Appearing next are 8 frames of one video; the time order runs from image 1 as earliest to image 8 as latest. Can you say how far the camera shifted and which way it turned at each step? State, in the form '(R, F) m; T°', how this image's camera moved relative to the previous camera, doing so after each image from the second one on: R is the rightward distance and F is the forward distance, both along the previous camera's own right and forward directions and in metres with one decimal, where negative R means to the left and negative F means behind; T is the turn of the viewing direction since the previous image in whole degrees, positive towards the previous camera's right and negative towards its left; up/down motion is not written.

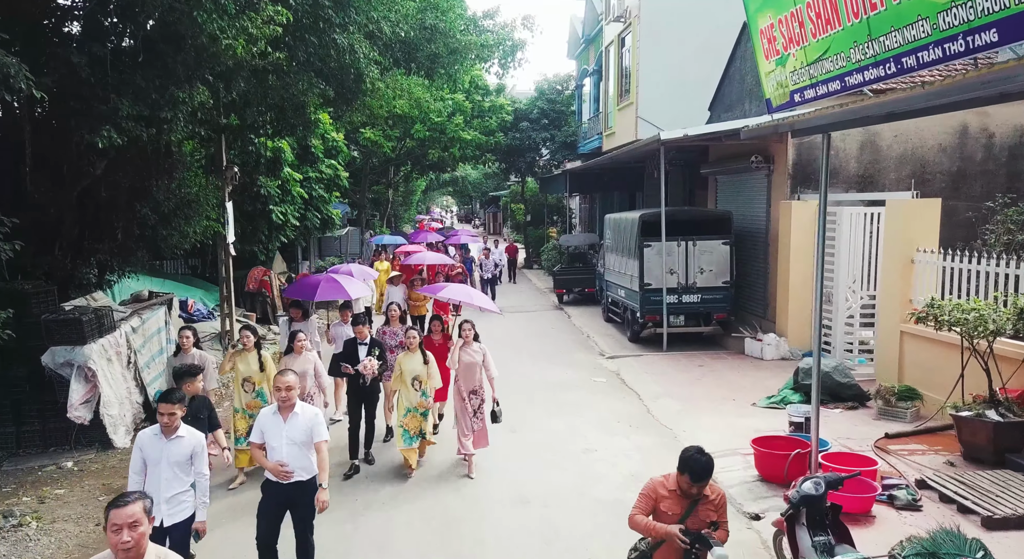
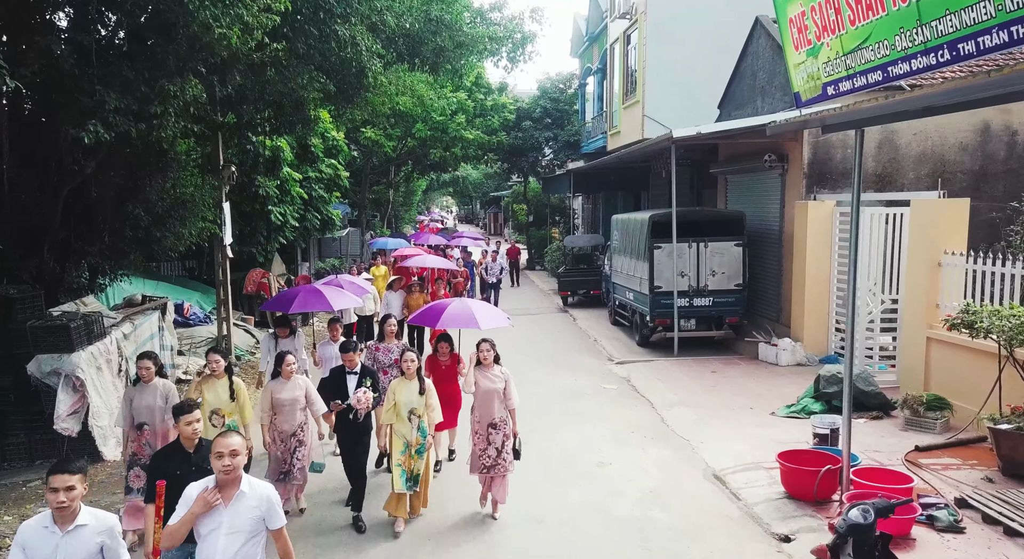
(-0.1, +0.5) m; 0°
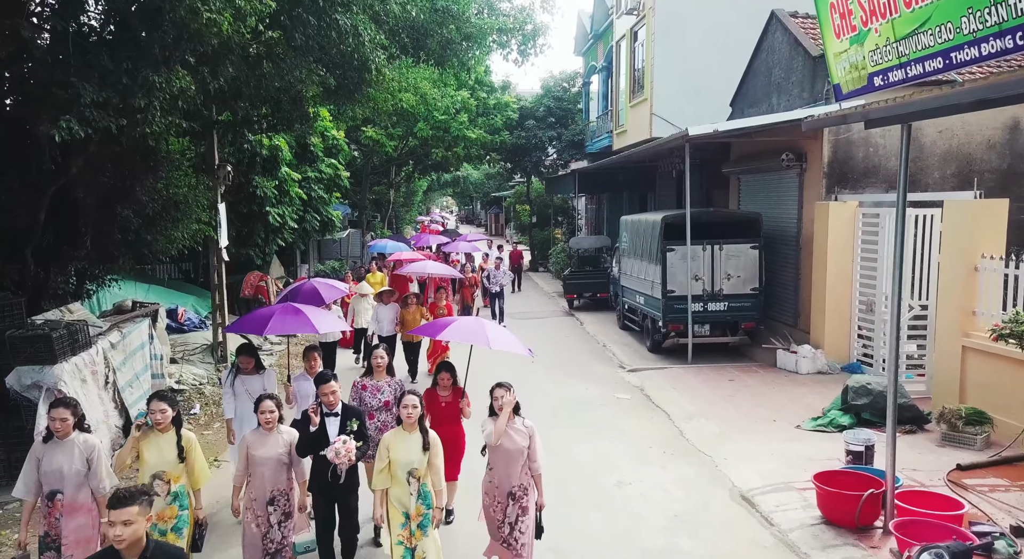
(-0.1, +0.6) m; 0°
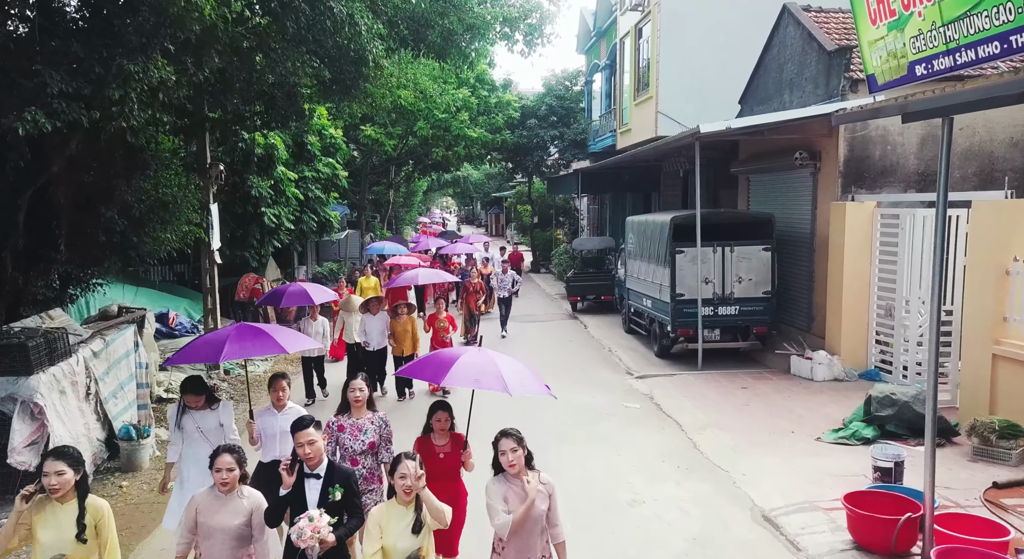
(-0.1, +0.5) m; 0°
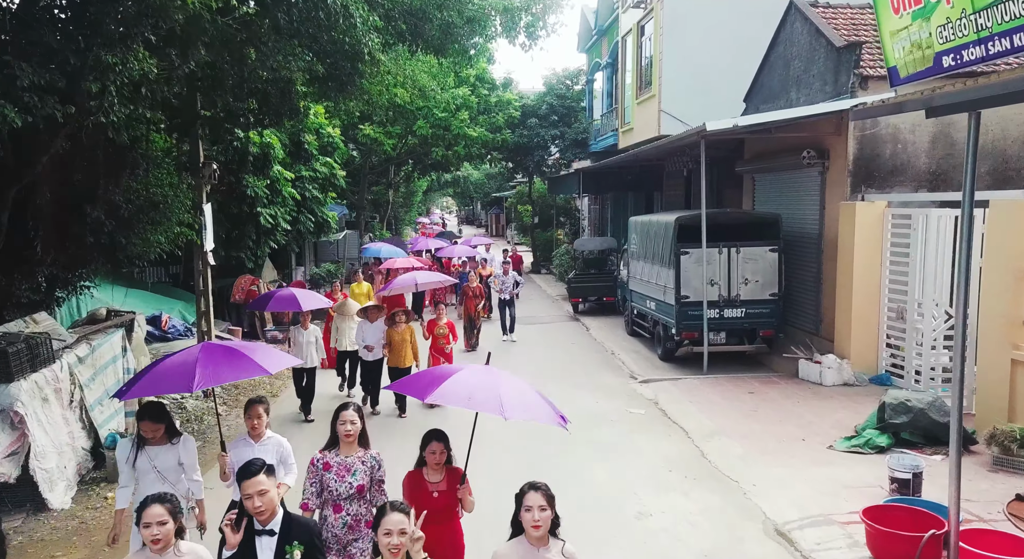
(0.0, +0.3) m; 0°
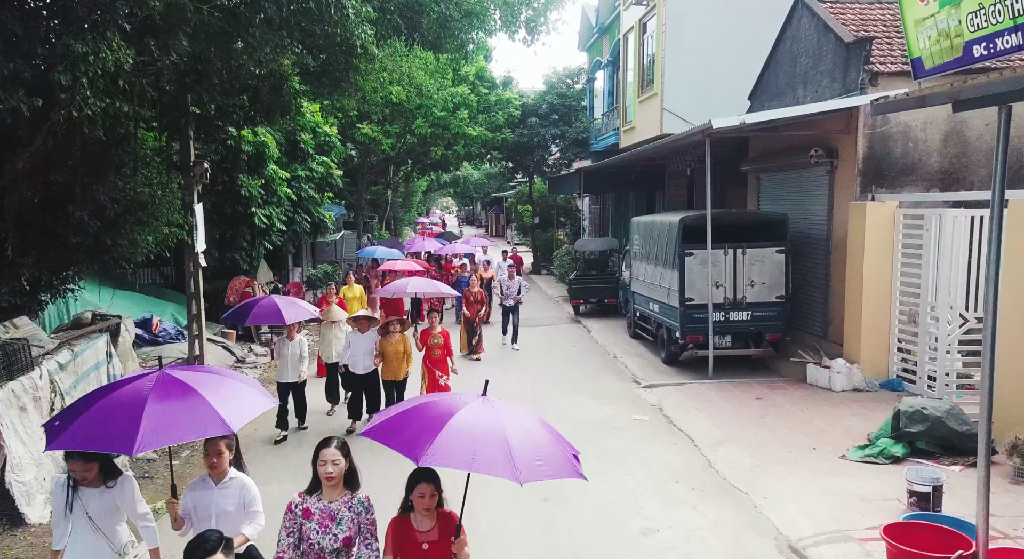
(0.0, +0.4) m; 0°
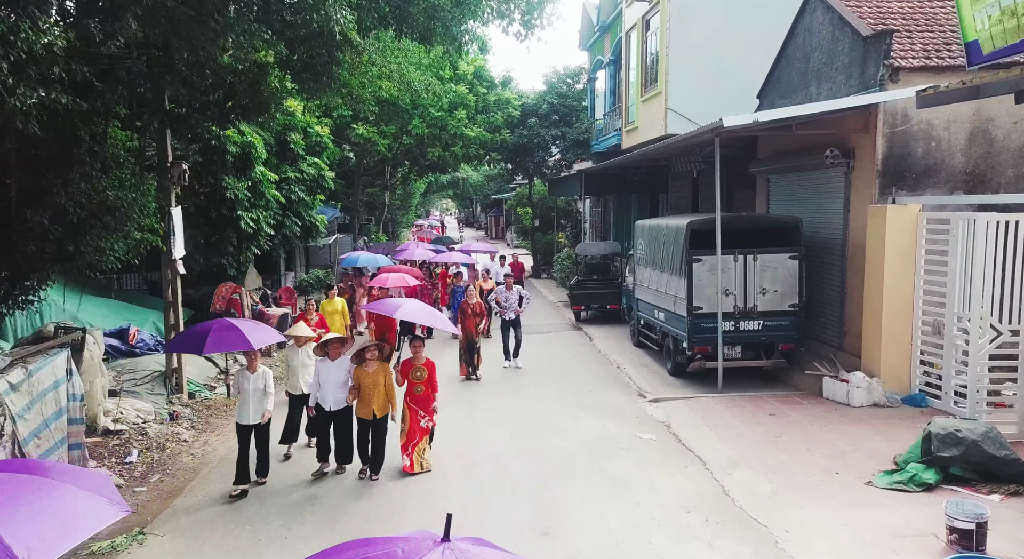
(0.0, +0.7) m; 0°
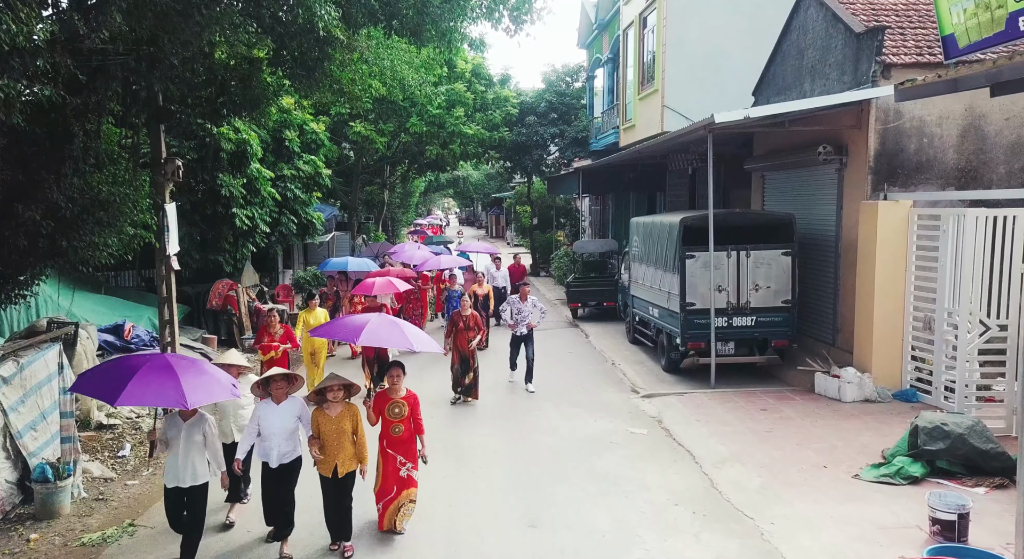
(+0.1, 0.0) m; 0°
